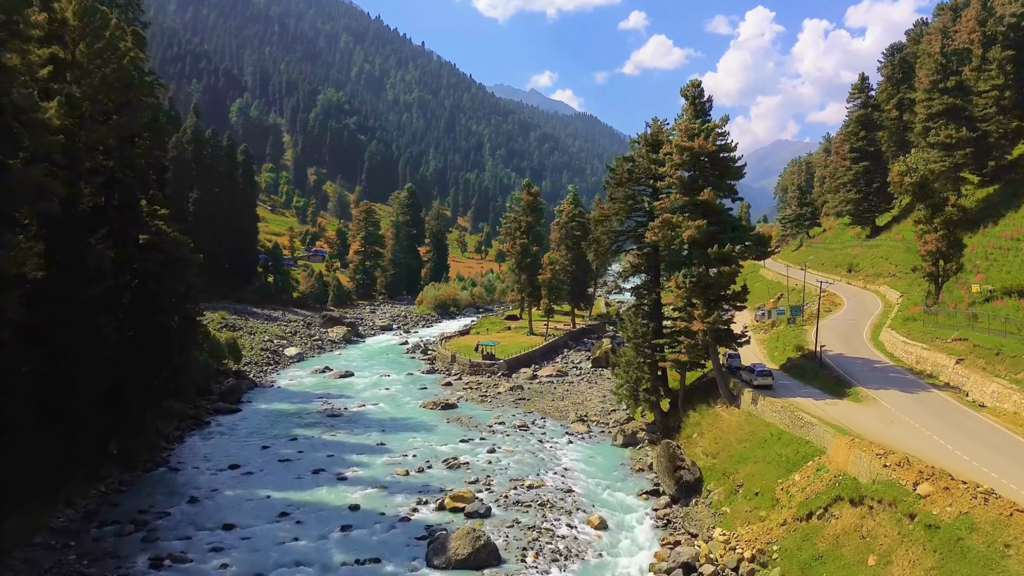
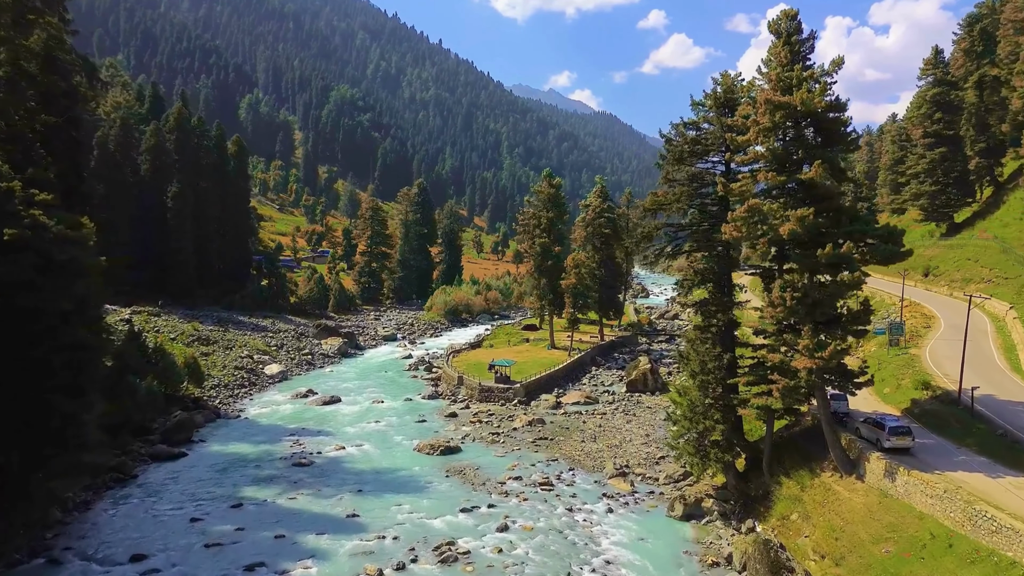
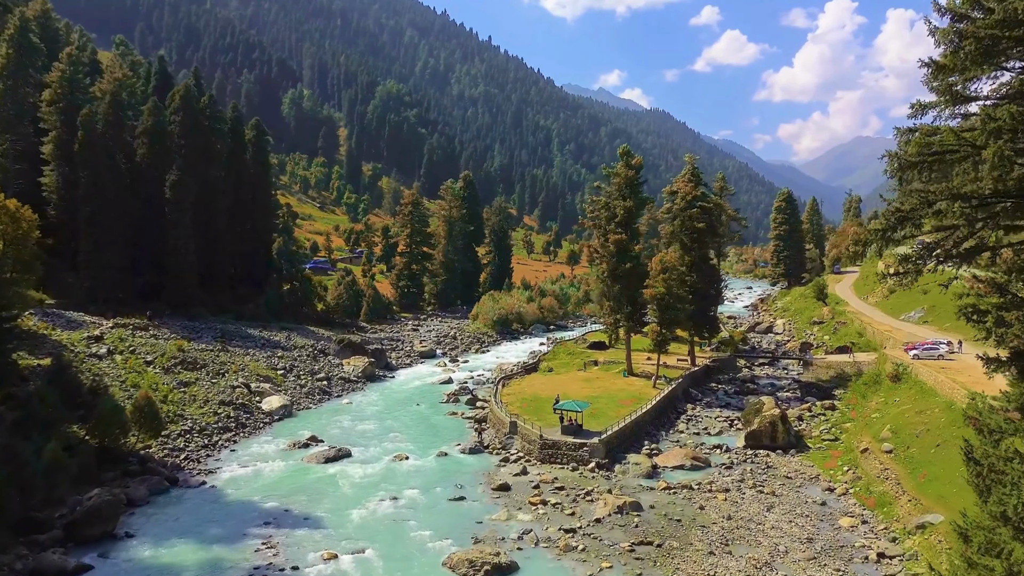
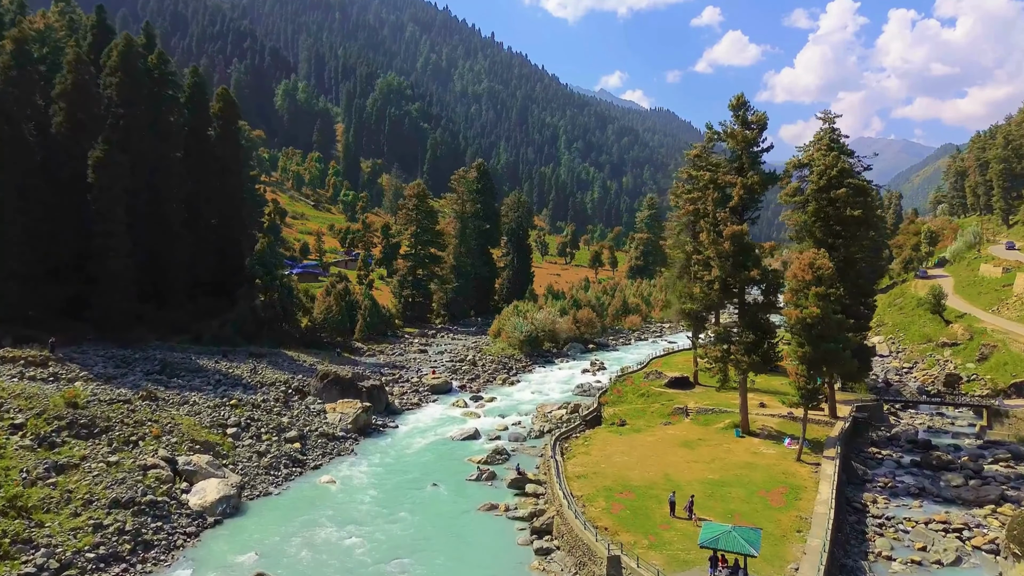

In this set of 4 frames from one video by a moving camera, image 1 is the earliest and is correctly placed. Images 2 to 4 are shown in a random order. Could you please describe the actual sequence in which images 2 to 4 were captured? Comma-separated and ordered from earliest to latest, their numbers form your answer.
2, 3, 4
